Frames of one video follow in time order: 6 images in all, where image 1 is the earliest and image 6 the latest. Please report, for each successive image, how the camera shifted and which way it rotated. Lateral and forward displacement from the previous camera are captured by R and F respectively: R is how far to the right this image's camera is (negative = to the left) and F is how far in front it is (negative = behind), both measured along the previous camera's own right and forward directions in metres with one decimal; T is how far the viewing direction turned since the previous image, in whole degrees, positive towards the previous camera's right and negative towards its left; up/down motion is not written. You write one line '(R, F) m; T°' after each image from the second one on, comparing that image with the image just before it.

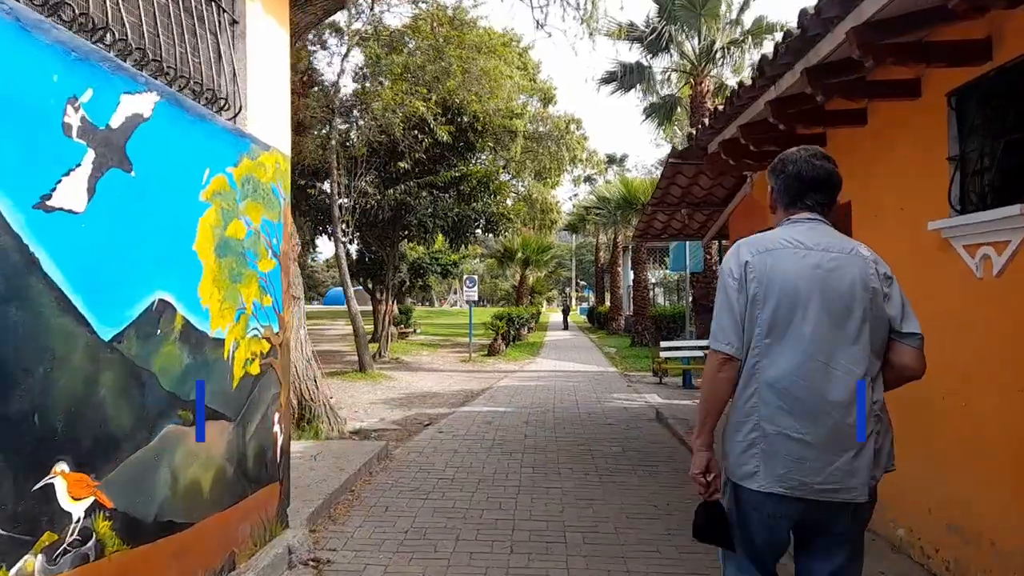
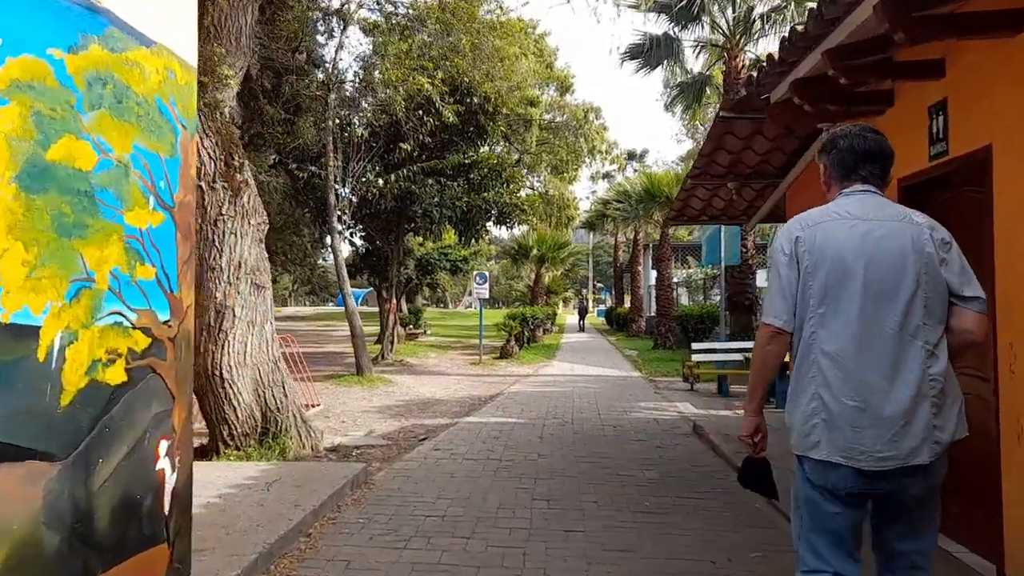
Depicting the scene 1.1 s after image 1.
(0.0, +1.3) m; -1°
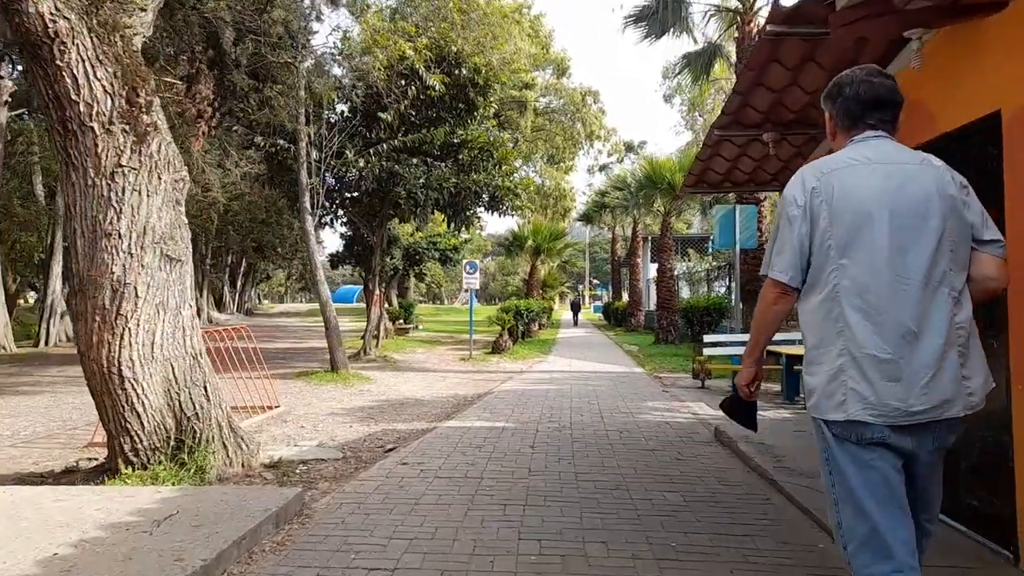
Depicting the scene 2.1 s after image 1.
(+0.1, +1.3) m; 0°
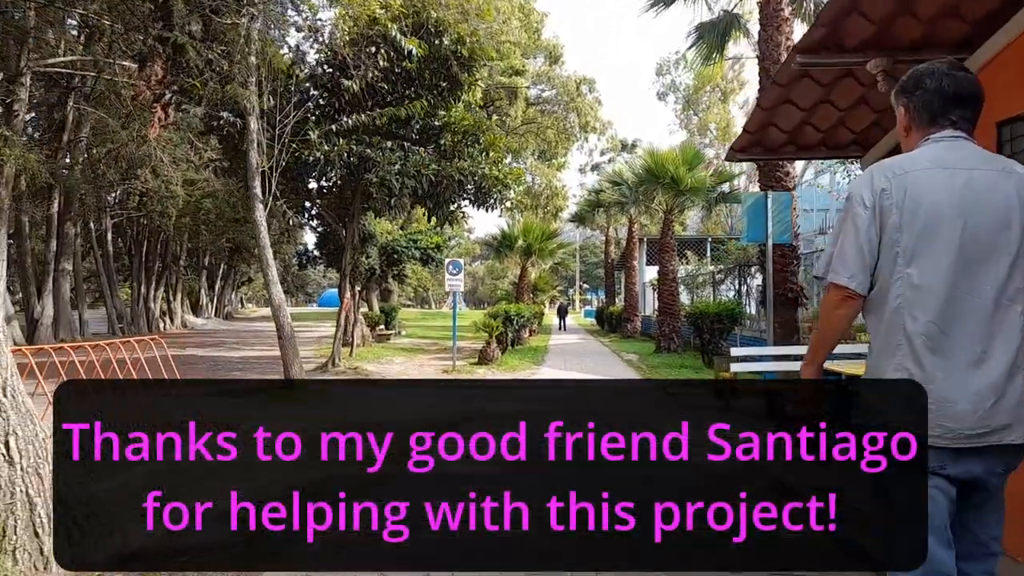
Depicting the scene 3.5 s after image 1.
(0.0, +1.7) m; +1°
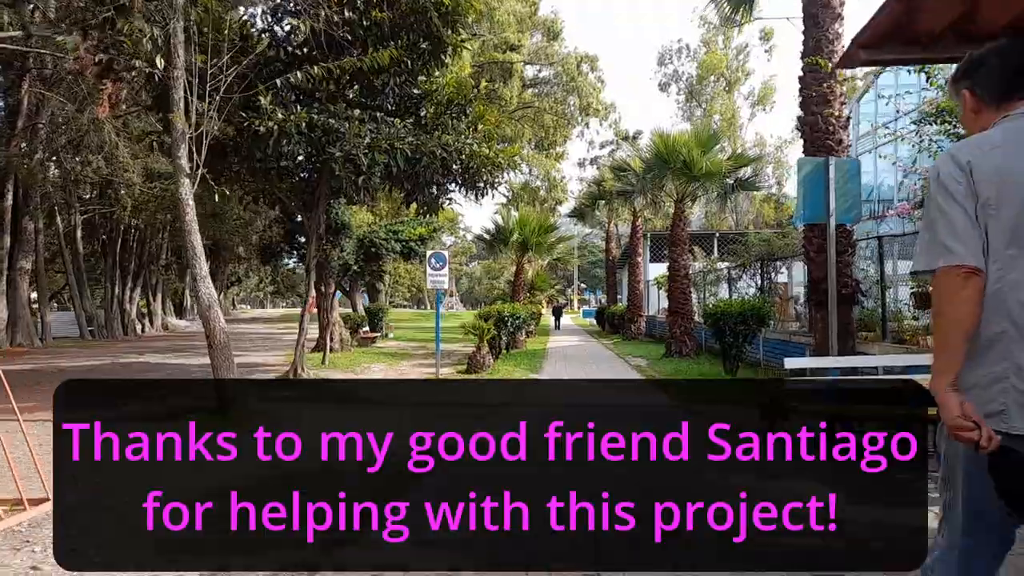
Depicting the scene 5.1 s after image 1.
(+0.1, +1.9) m; 0°
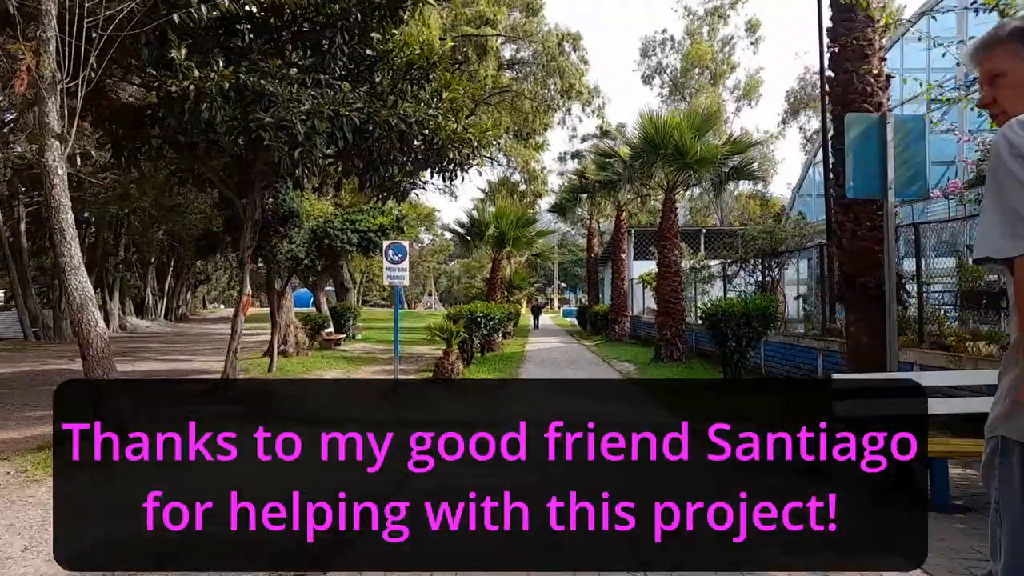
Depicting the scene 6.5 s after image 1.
(+0.1, +1.6) m; +1°
